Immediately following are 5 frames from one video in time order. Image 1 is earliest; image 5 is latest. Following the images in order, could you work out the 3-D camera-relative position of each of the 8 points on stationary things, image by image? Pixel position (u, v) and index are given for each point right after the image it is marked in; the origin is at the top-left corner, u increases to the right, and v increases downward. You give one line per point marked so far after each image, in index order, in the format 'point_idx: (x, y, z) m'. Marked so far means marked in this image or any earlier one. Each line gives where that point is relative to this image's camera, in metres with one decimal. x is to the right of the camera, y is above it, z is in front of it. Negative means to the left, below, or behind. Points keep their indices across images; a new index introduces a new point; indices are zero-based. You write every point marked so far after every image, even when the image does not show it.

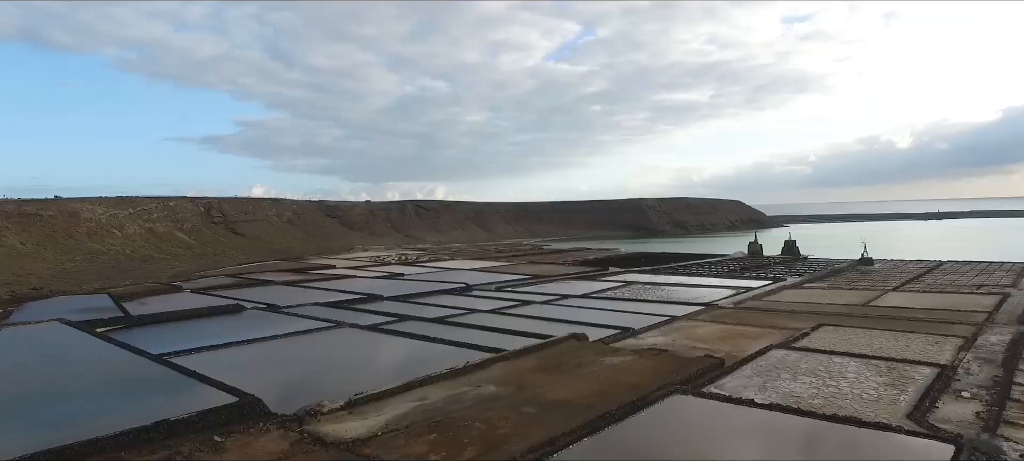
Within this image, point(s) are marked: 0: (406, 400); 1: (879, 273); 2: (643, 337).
0: (-0.9, -1.5, +4.7) m
1: (+9.4, -1.1, +14.2) m
2: (+1.8, -1.5, +7.5) m
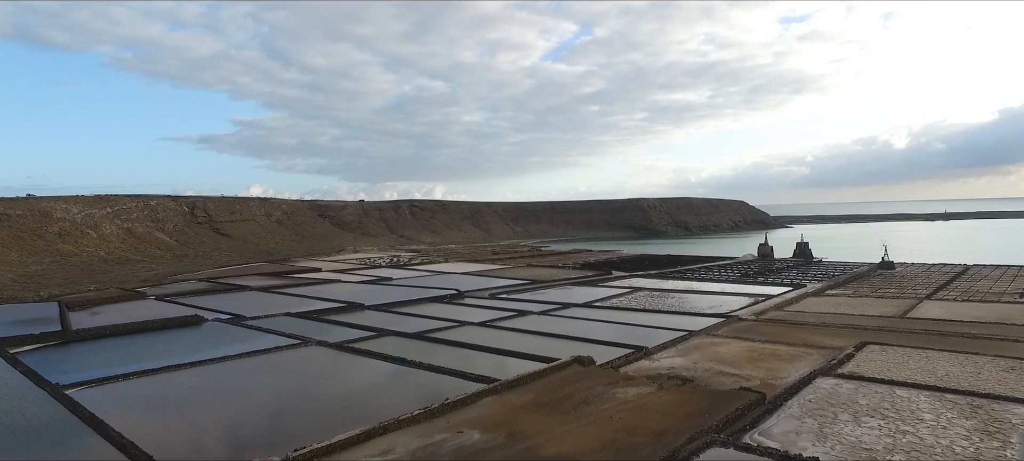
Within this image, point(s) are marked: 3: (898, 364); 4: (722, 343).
0: (-1.0, -1.5, +3.7) m
1: (+9.3, -1.1, +13.1) m
2: (+1.7, -1.5, +6.4) m
3: (+4.0, -1.4, +5.8) m
4: (+2.7, -1.4, +7.1) m
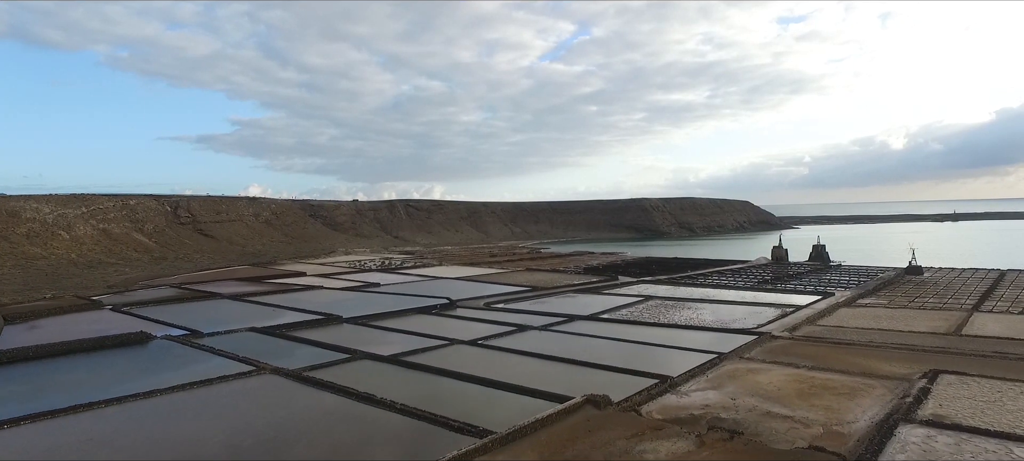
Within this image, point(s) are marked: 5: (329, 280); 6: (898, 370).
0: (-1.0, -1.5, +2.5) m
1: (+9.3, -1.2, +12.0) m
2: (+1.7, -1.5, +5.2) m
3: (+4.0, -1.4, +4.6) m
4: (+2.7, -1.5, +5.9) m
5: (-5.2, -1.4, +15.6) m
6: (+4.0, -1.4, +5.7) m
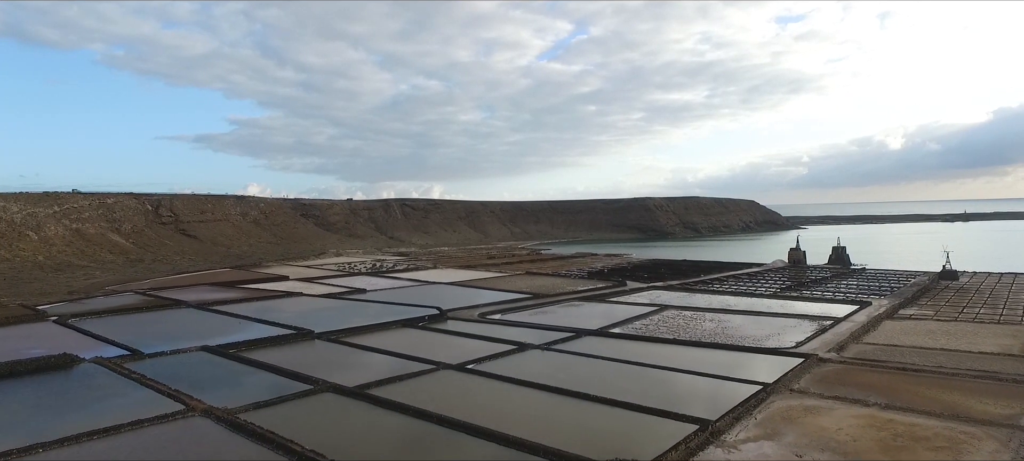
0: (-1.0, -1.6, +1.3) m
1: (+9.2, -1.2, +10.8) m
2: (+1.6, -1.6, +4.0) m
3: (+4.0, -1.5, +3.4) m
4: (+2.6, -1.5, +4.7) m
5: (-5.2, -1.4, +14.4) m
6: (+4.0, -1.5, +4.5) m
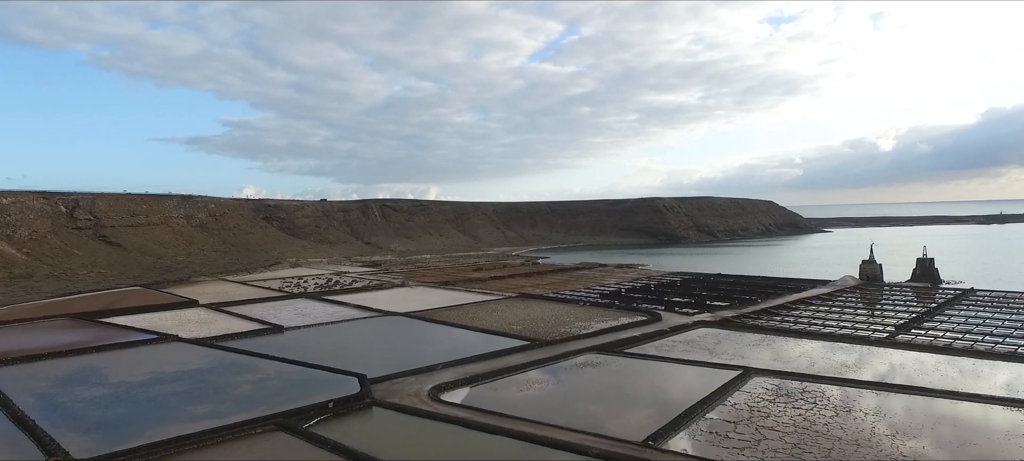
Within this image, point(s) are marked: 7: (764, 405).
0: (-1.2, -1.7, -2.8) m
1: (+9.0, -1.4, +6.8) m
2: (+1.5, -1.7, 0.0) m
3: (+3.8, -1.6, -0.6) m
4: (+2.4, -1.6, +0.7) m
5: (-5.5, -1.6, +10.3) m
6: (+3.8, -1.6, +0.5) m
7: (+2.3, -1.6, +5.2) m
